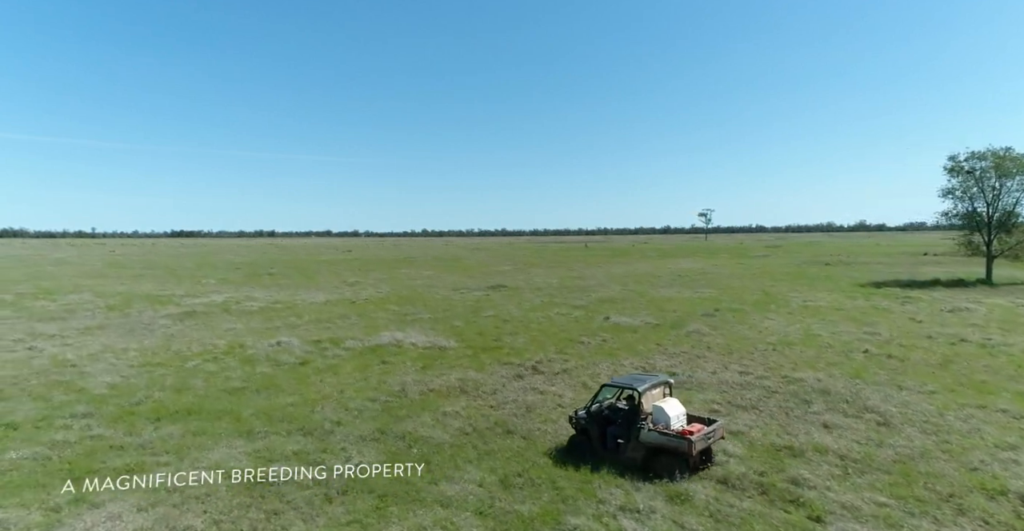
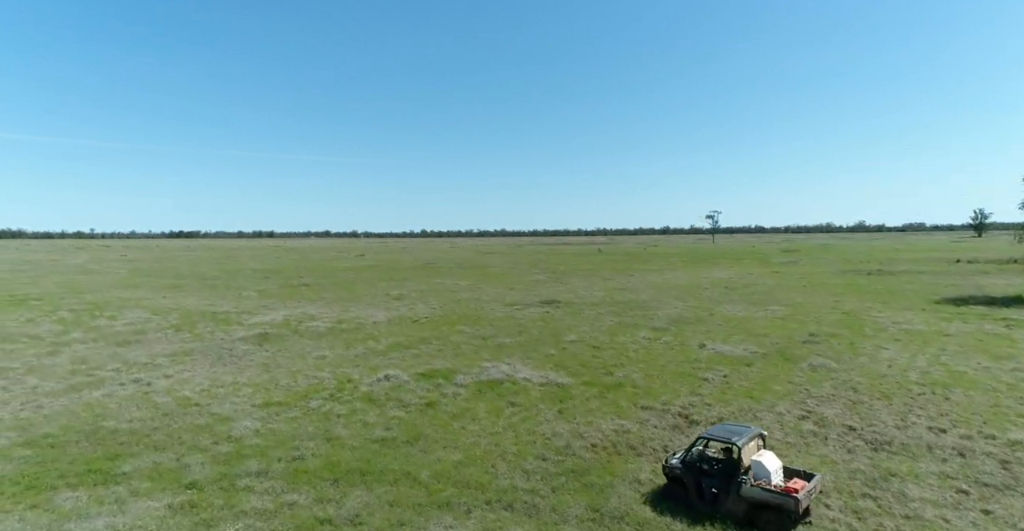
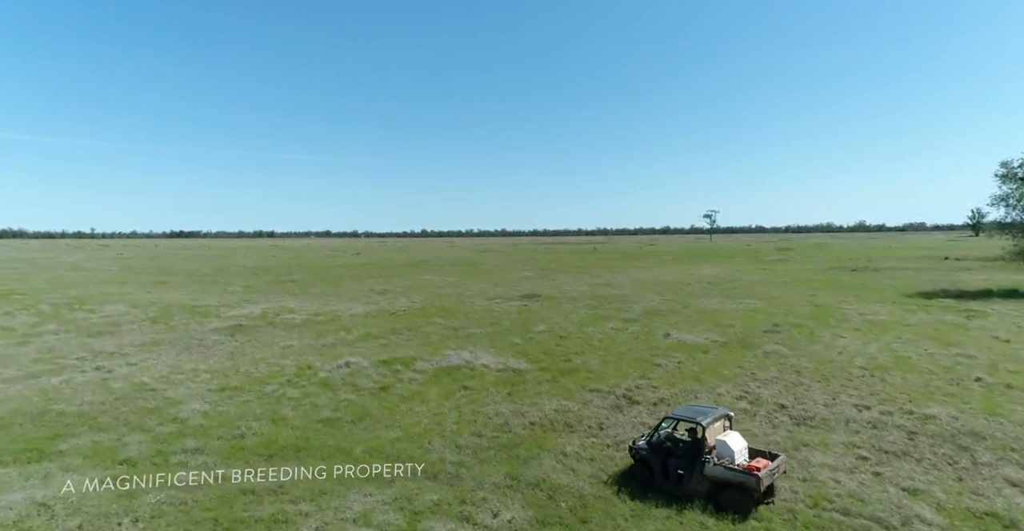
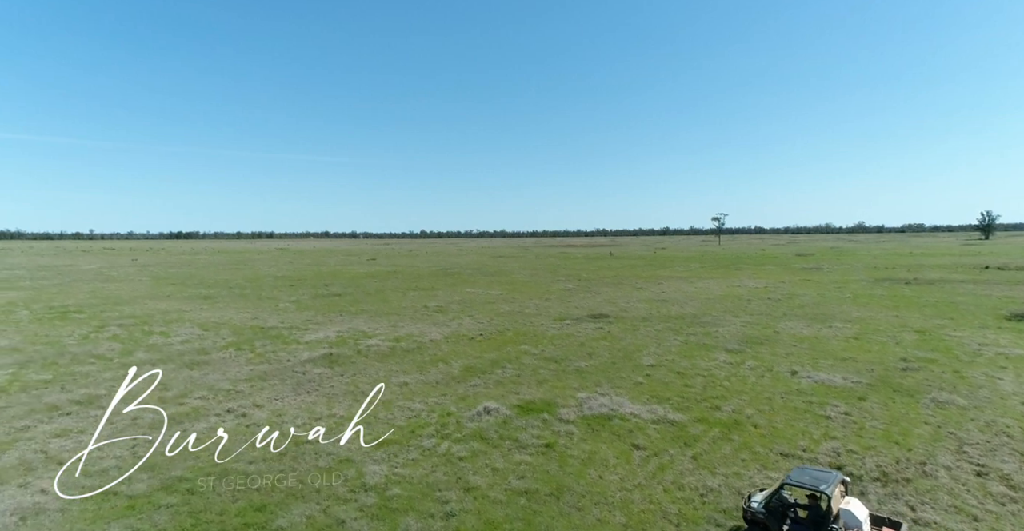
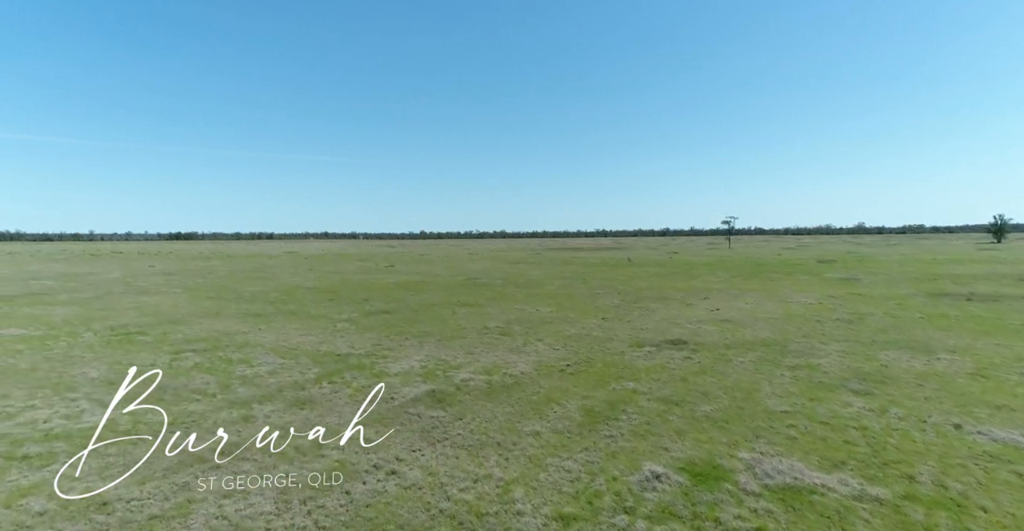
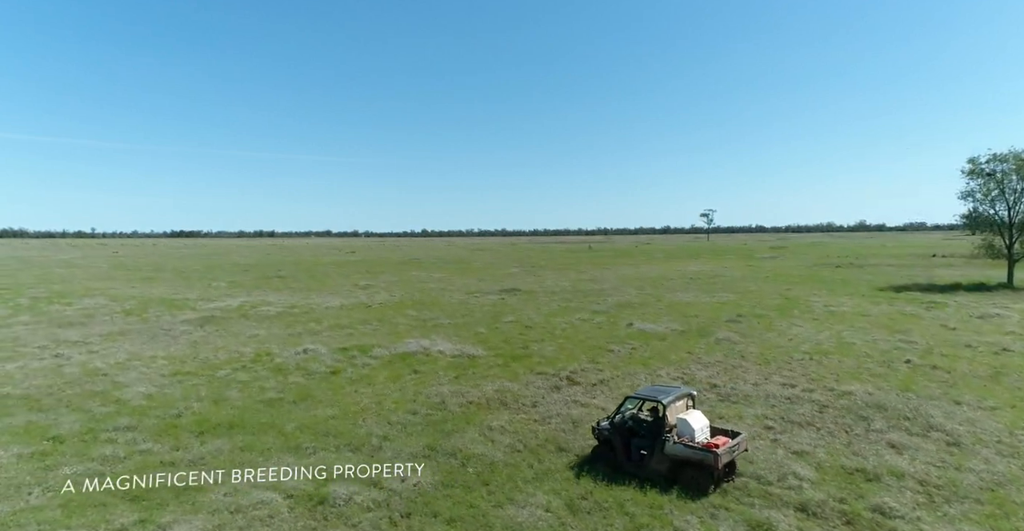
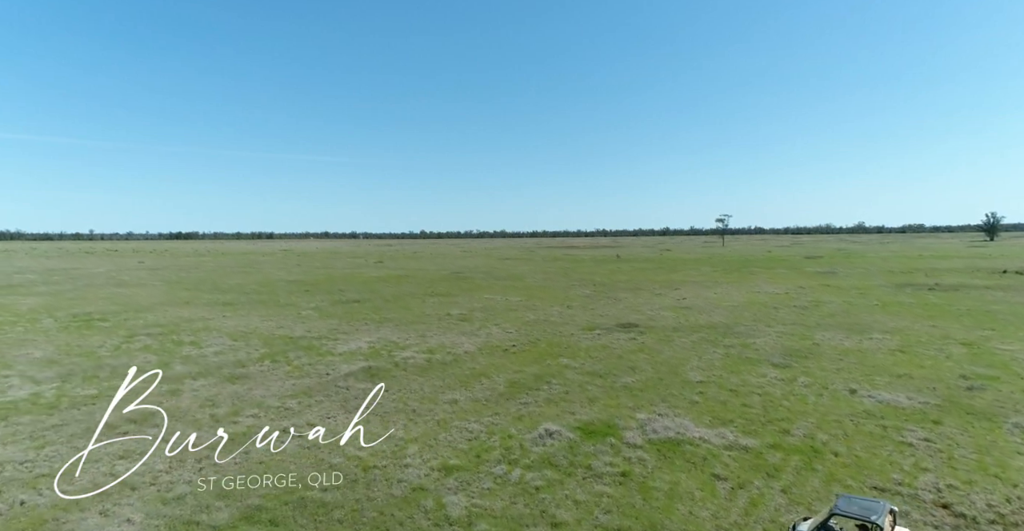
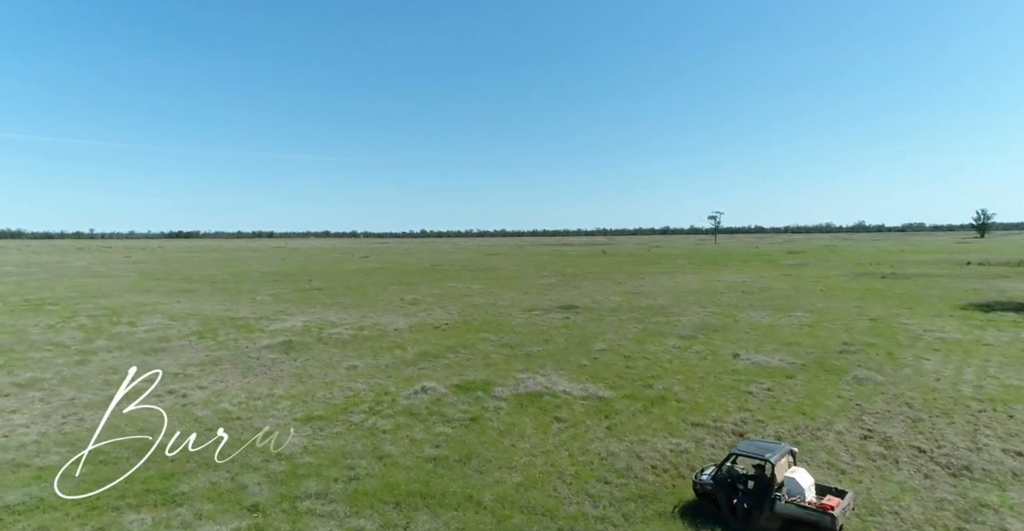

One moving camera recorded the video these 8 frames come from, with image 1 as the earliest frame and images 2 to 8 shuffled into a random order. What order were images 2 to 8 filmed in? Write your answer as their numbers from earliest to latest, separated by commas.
6, 3, 2, 8, 4, 7, 5
